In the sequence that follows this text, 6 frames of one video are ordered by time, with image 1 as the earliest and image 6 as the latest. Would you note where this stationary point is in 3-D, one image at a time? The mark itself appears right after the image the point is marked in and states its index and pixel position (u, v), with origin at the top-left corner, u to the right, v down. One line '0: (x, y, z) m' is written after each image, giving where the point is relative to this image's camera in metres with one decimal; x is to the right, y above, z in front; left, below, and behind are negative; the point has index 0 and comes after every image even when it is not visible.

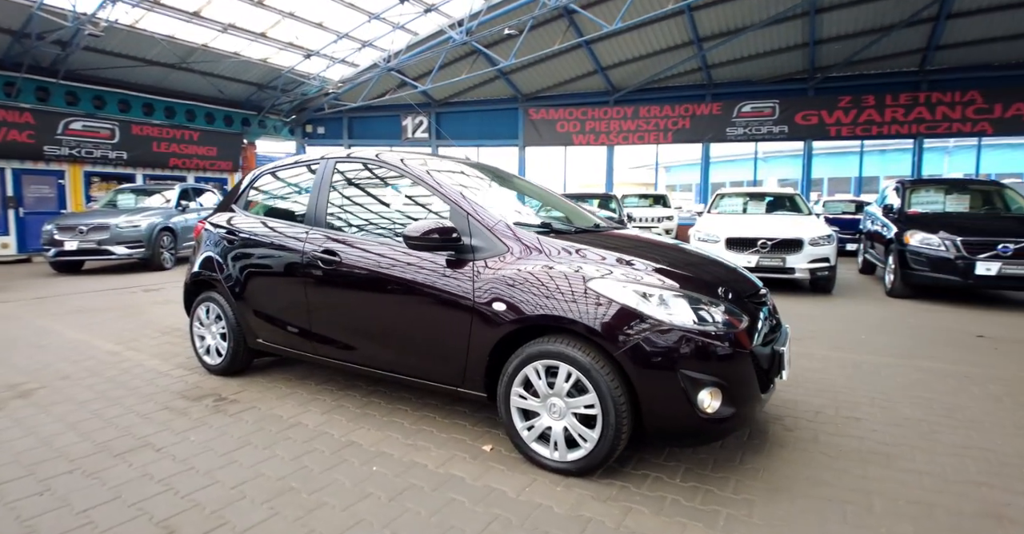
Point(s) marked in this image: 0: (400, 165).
0: (-0.7, +0.7, +3.2) m
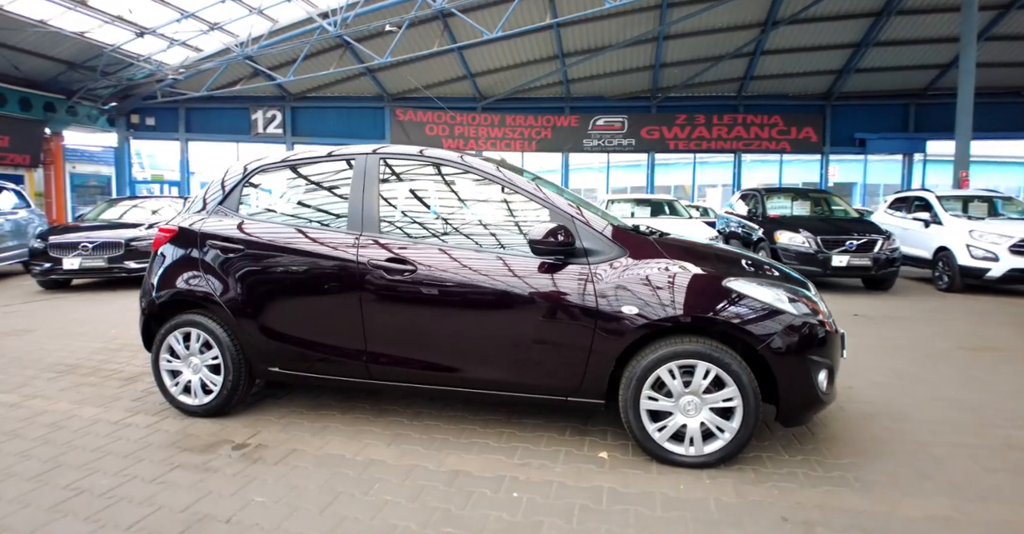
0: (-0.3, +0.6, +3.0) m
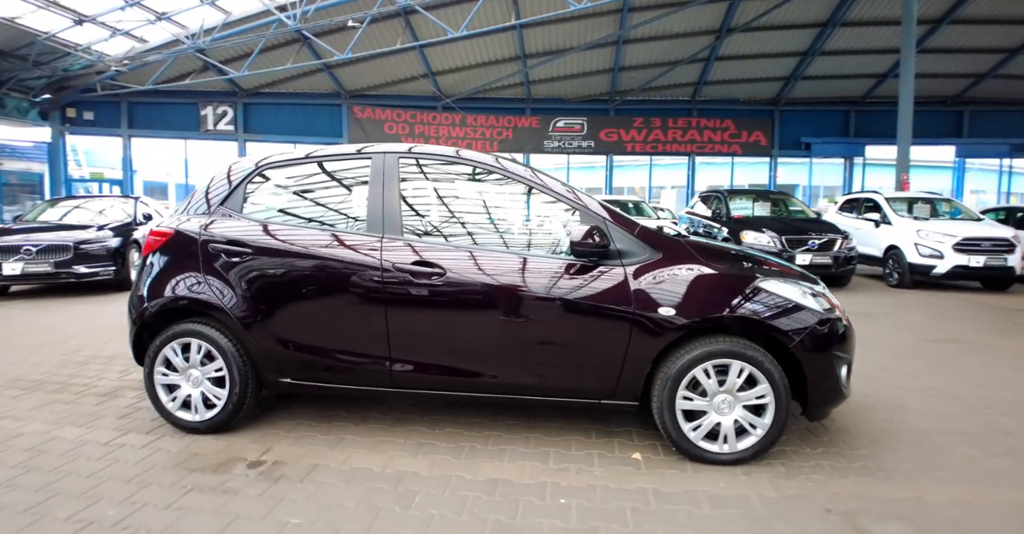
0: (-0.1, +0.6, +2.9) m
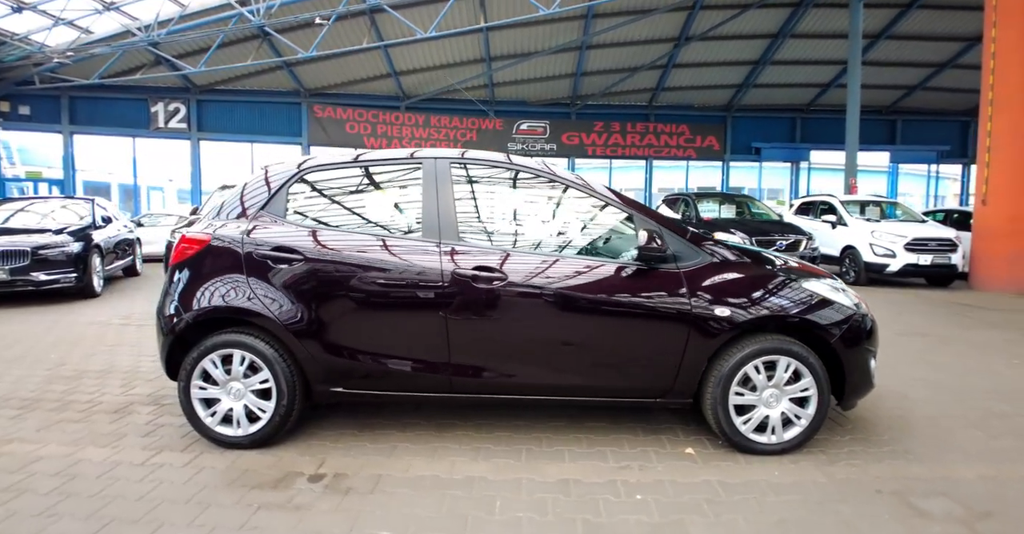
0: (+0.1, +0.6, +2.9) m
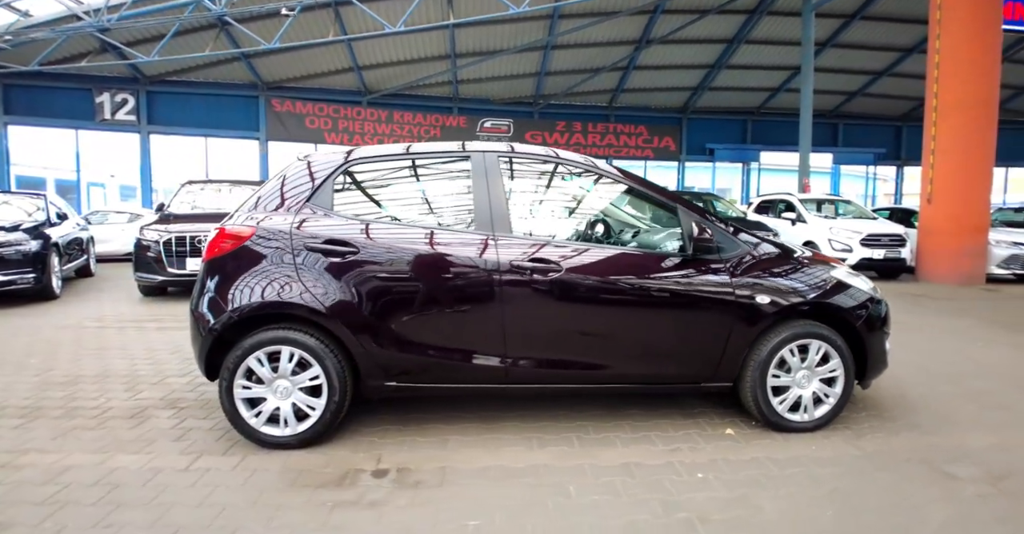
0: (+0.4, +0.6, +3.0) m
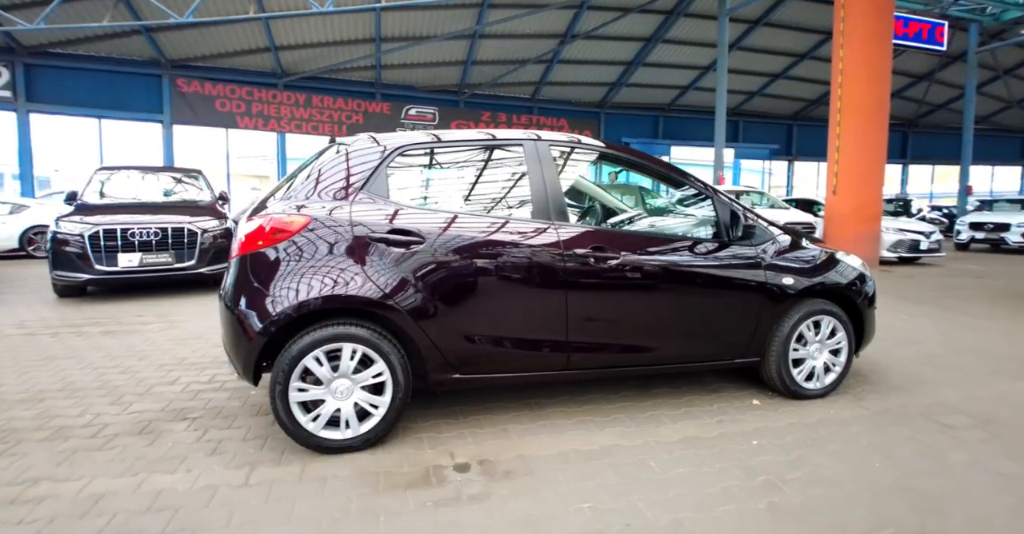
0: (+0.7, +0.7, +3.2) m
